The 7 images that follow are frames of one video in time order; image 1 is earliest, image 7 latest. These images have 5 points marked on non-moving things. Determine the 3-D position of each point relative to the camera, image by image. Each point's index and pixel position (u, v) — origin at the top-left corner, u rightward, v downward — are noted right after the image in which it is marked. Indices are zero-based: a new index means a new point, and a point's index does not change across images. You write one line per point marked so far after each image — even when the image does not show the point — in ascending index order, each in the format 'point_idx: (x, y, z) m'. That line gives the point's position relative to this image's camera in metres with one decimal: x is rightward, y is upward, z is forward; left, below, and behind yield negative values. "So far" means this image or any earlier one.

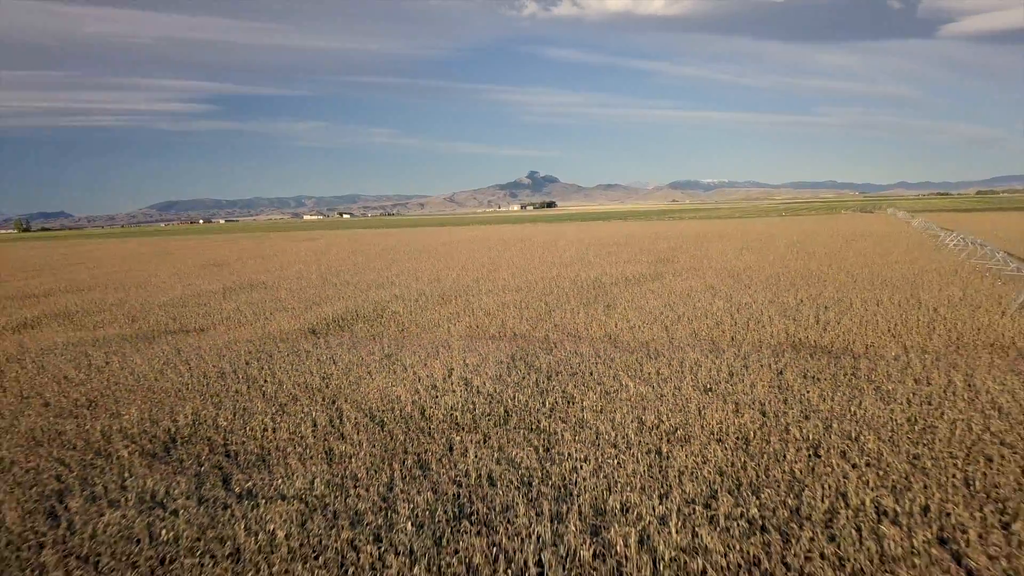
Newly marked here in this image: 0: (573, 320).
0: (+0.7, -0.4, +12.4) m
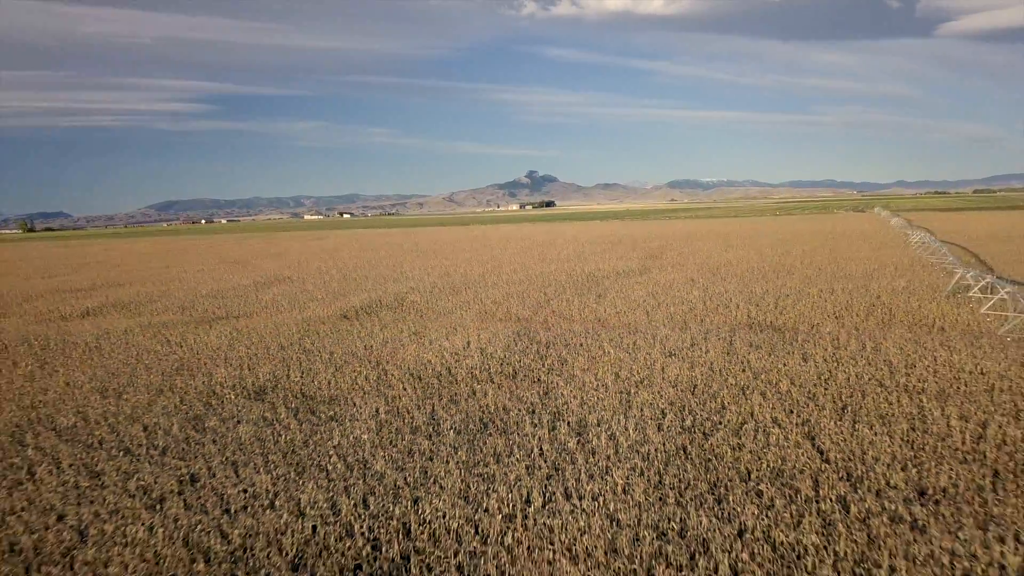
0: (+0.8, -0.3, +14.4) m
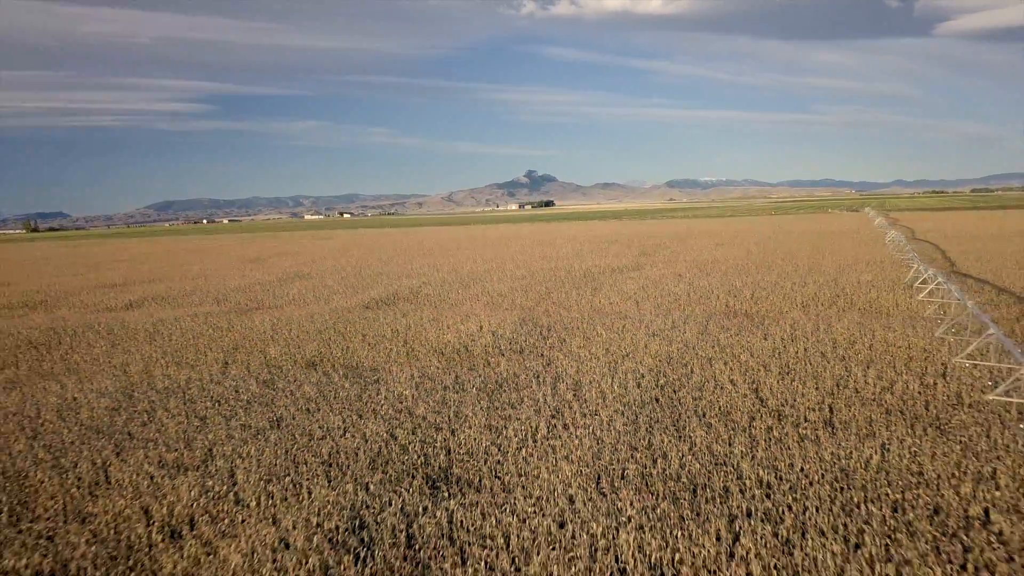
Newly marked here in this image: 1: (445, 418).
0: (+0.8, -0.2, +16.1) m
1: (-0.5, -0.9, +7.2) m
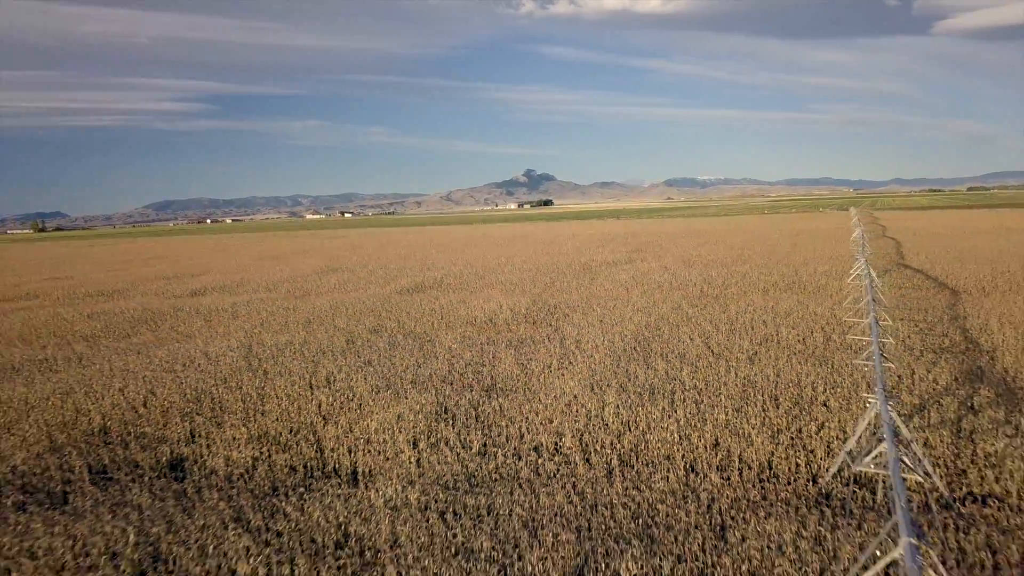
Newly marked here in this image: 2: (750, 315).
0: (+1.0, 0.0, +19.1) m
1: (-0.3, -0.7, +10.2) m
2: (+3.0, -0.3, +13.1) m
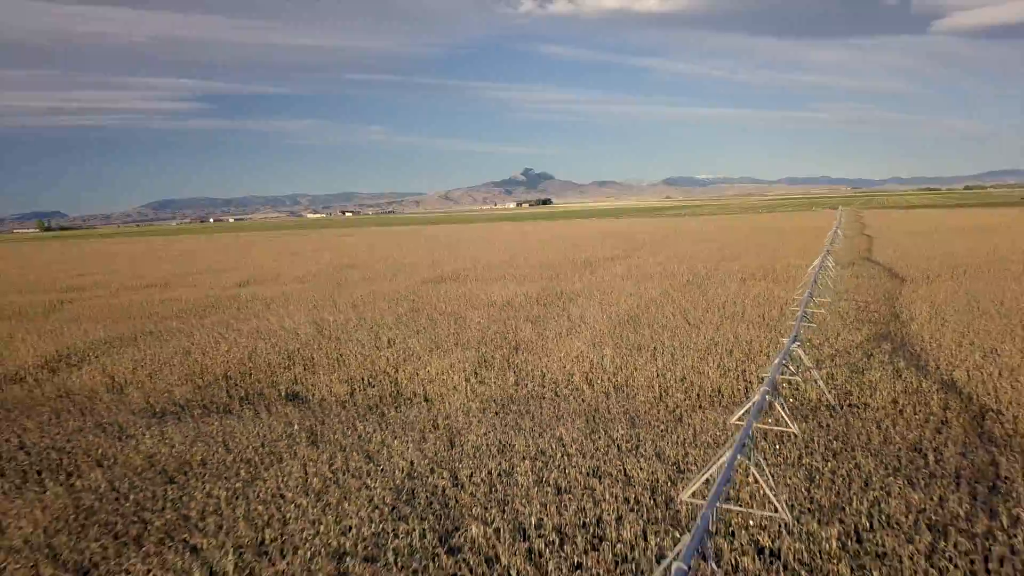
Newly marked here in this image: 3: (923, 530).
0: (+1.2, +0.2, +21.8) m
1: (0.0, -0.5, +12.8) m
2: (+3.3, -0.2, +15.7) m
3: (+1.9, -1.1, +4.7) m
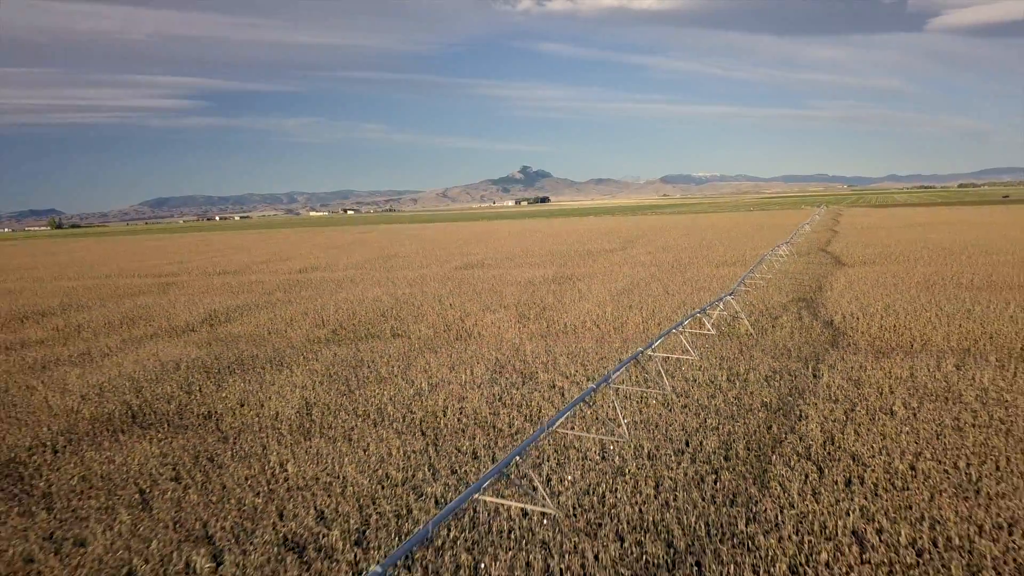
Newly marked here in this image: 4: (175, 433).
0: (+1.7, +0.6, +26.4) m
1: (+0.4, -0.2, +17.5) m
2: (+3.7, +0.2, +20.3) m
3: (+2.3, -0.7, +9.3) m
4: (-2.6, -1.1, +8.0) m
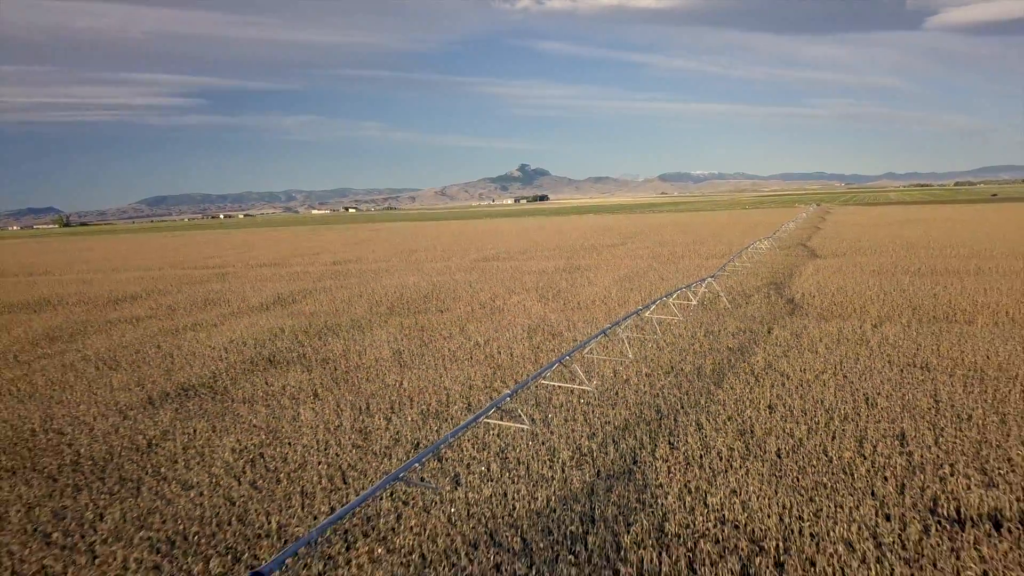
0: (+2.0, +0.9, +29.7) m
1: (+0.8, +0.1, +20.7) m
2: (+4.1, +0.5, +23.6) m
3: (+2.7, -0.5, +12.5) m
4: (-2.2, -0.9, +11.3) m
